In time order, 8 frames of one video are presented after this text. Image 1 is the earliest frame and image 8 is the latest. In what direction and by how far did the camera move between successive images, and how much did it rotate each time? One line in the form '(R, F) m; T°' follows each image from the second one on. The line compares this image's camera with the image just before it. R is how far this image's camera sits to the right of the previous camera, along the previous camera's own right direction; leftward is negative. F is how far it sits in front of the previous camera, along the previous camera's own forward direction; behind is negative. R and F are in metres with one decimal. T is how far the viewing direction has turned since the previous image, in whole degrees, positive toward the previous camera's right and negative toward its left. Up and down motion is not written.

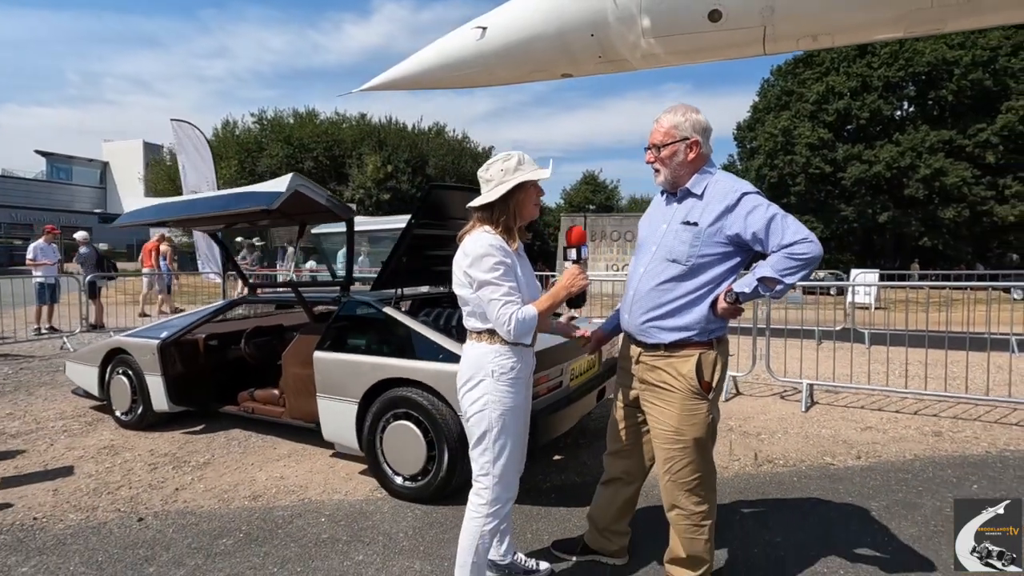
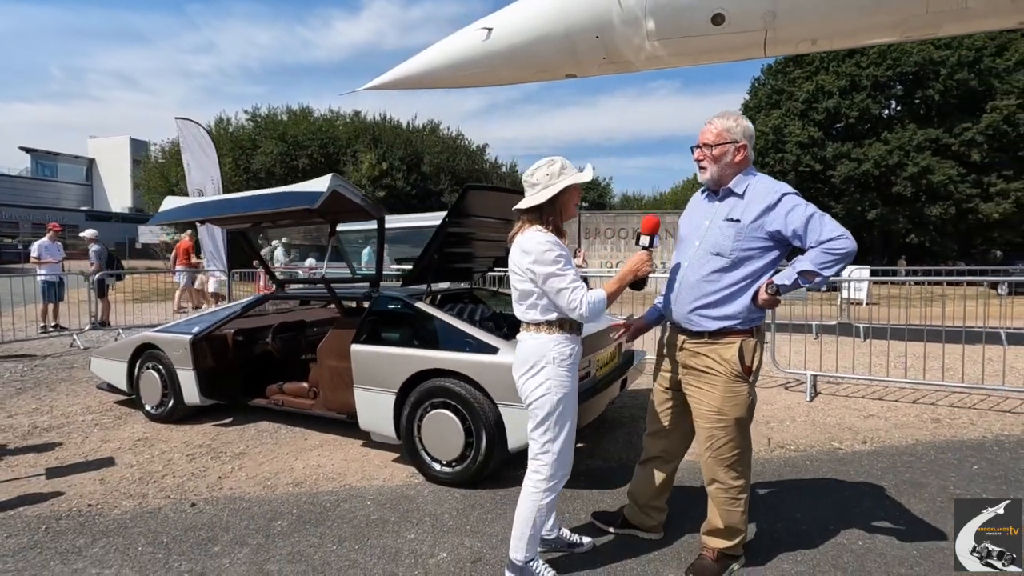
(-0.3, -0.2) m; +1°
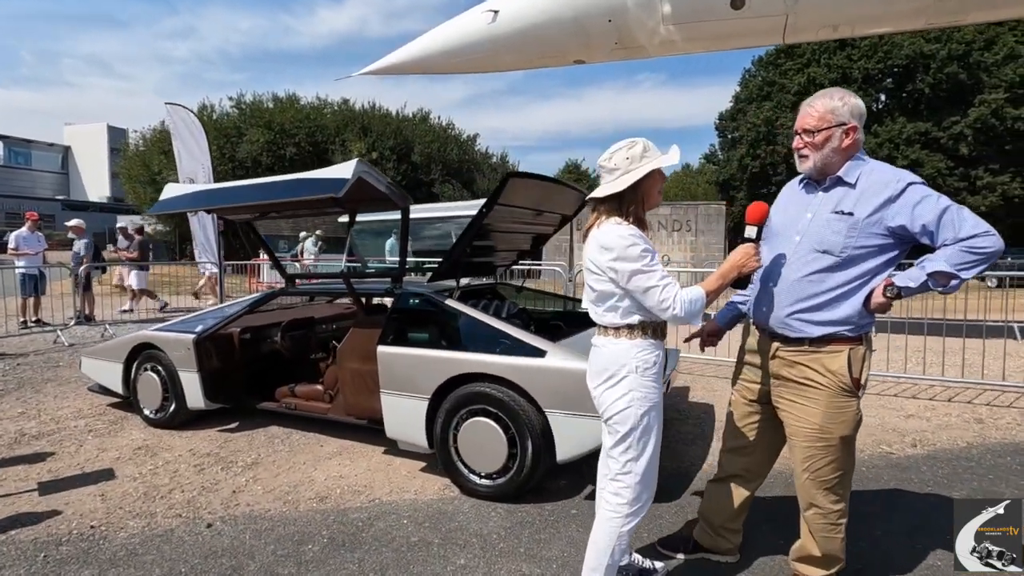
(-0.4, +0.3) m; +2°
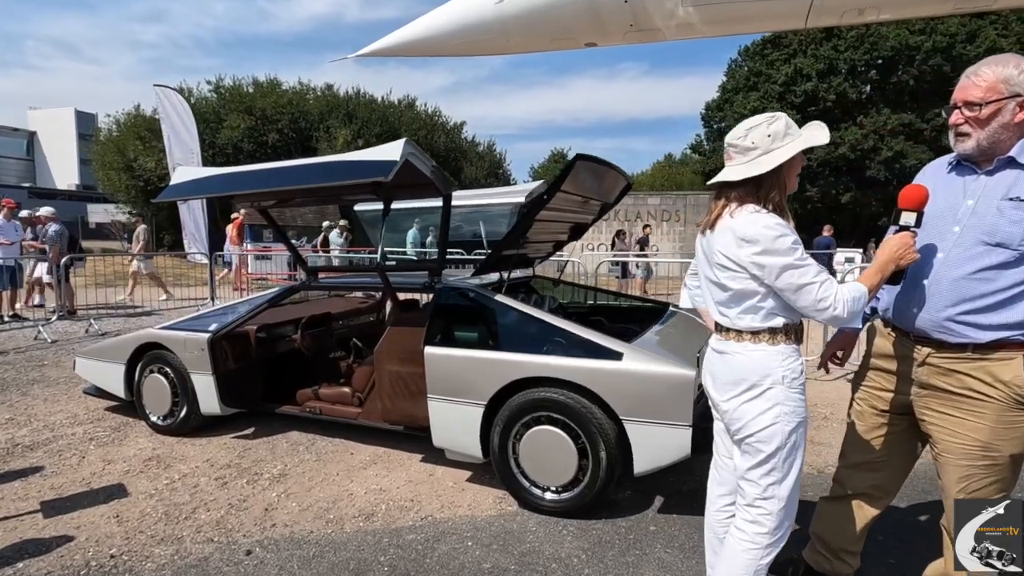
(-0.5, +0.3) m; +2°
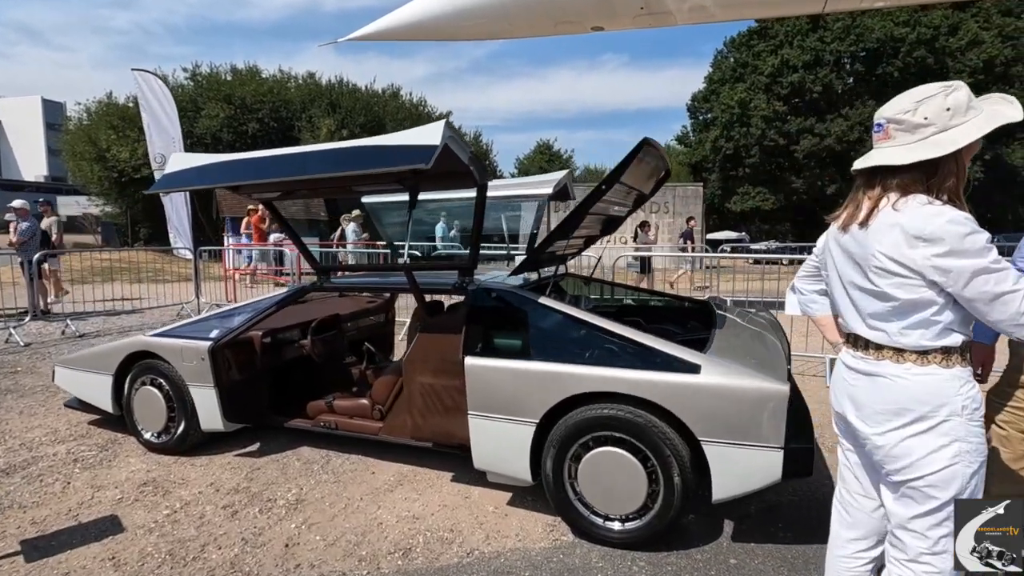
(-0.4, +0.4) m; +2°
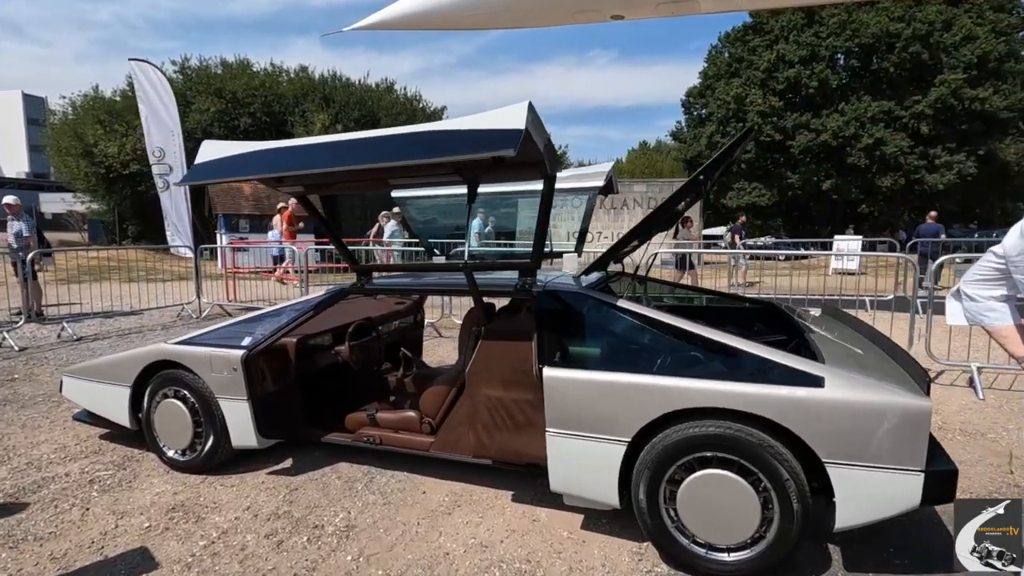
(-0.5, +0.3) m; +1°
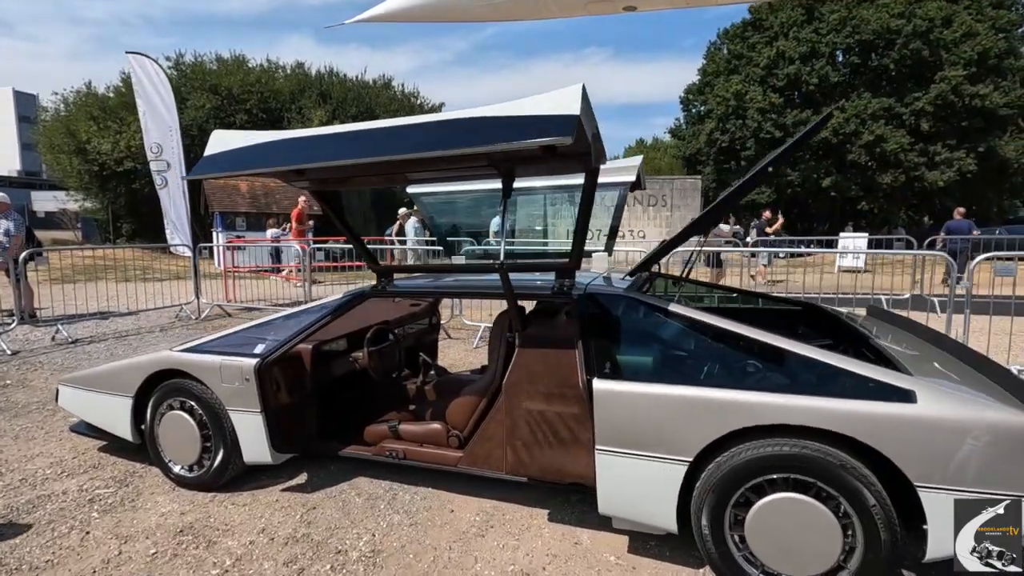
(-0.2, +0.3) m; 0°
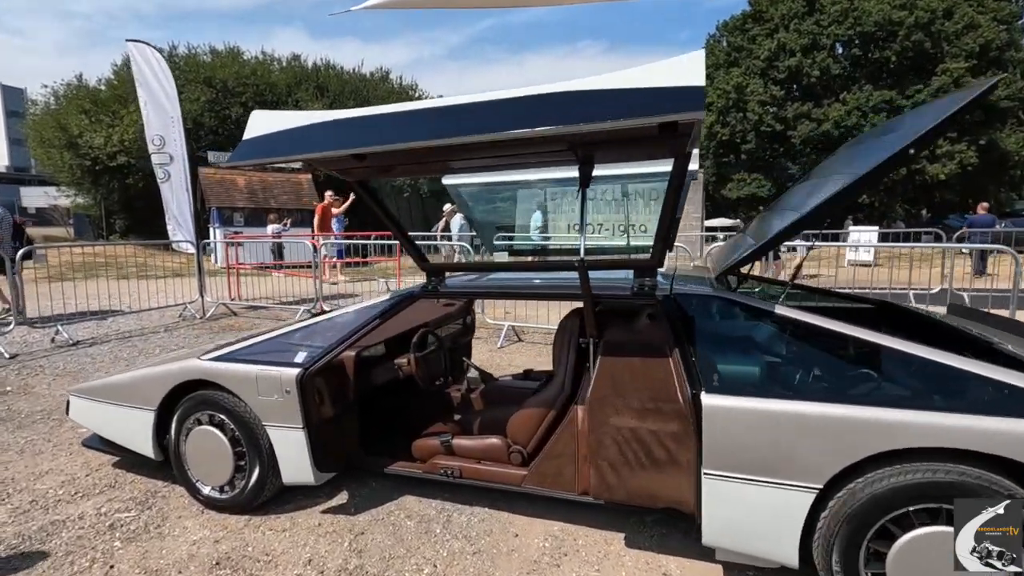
(-0.4, +0.3) m; +1°
